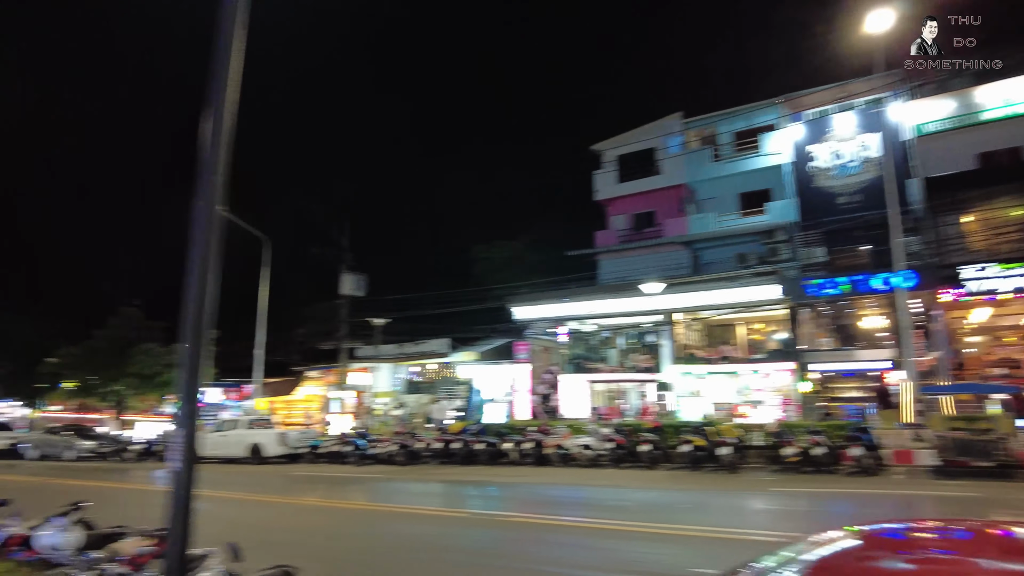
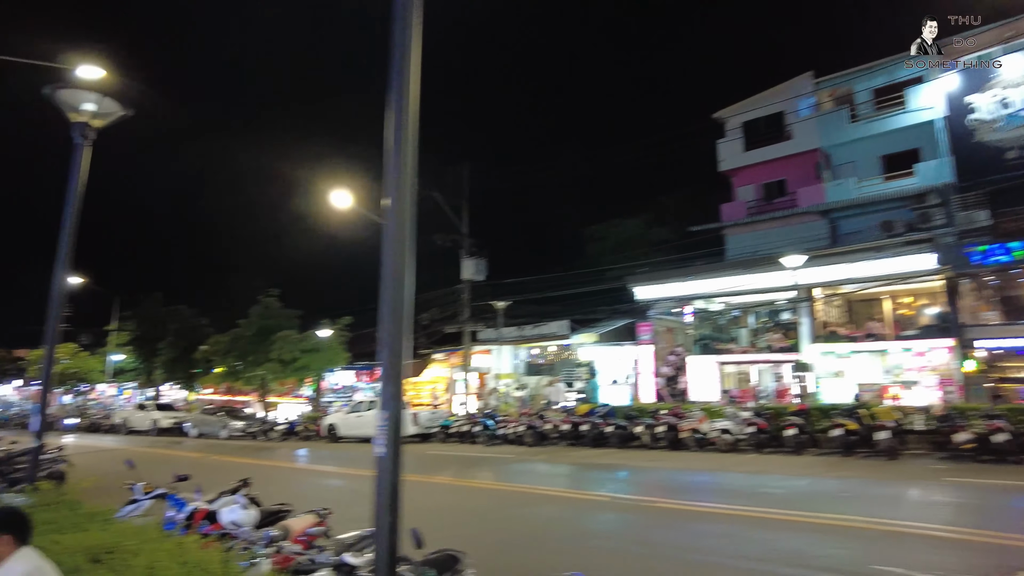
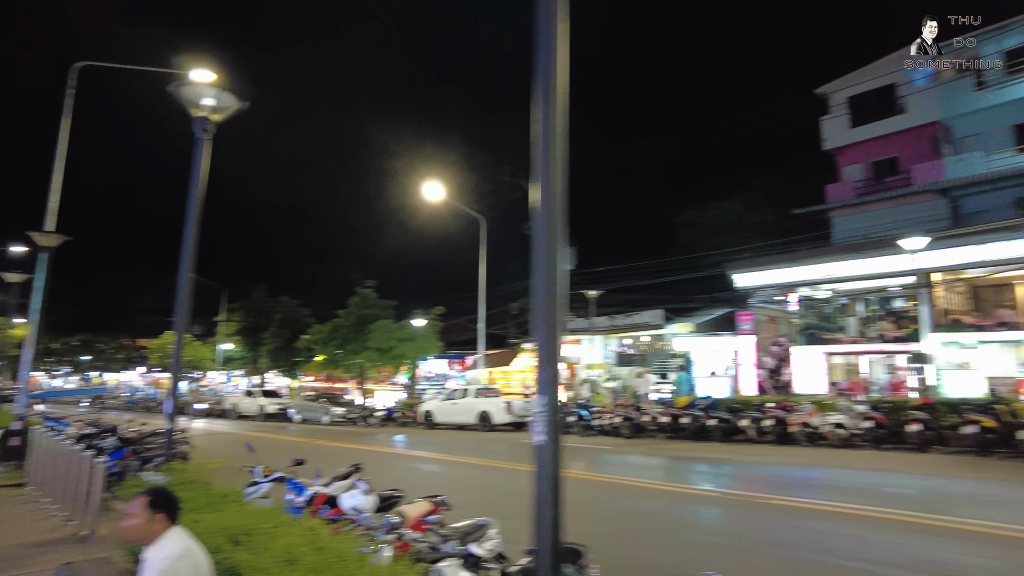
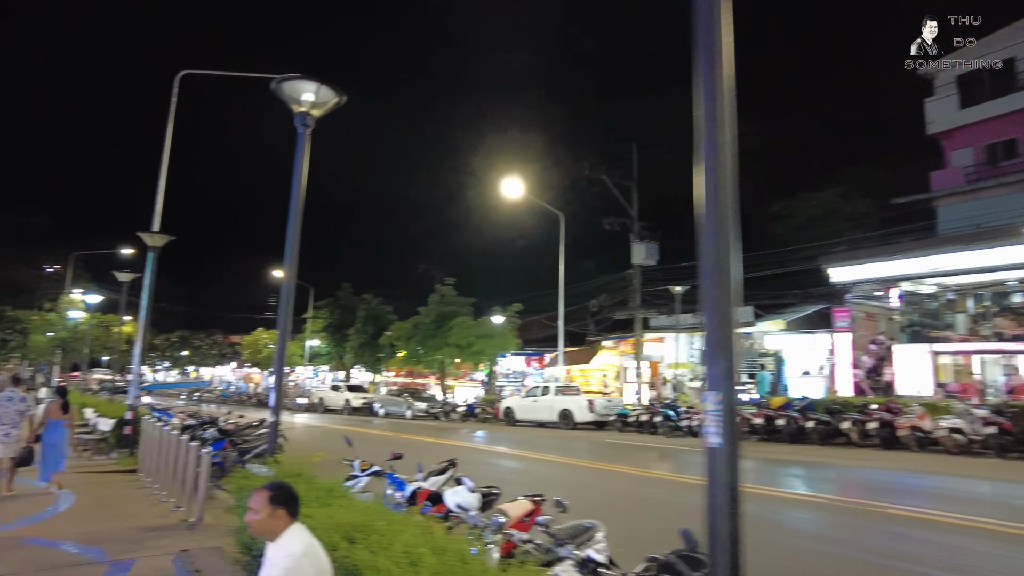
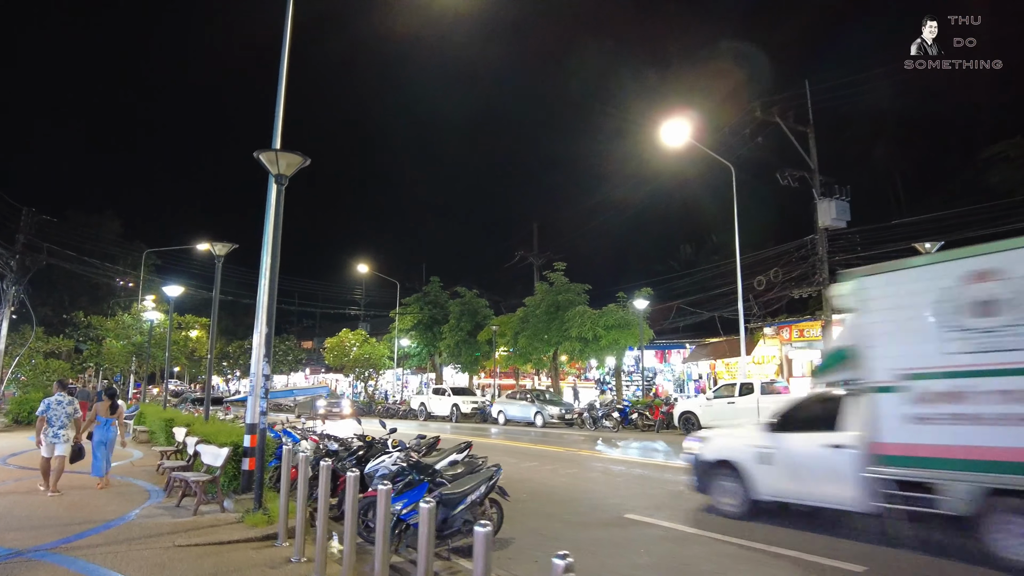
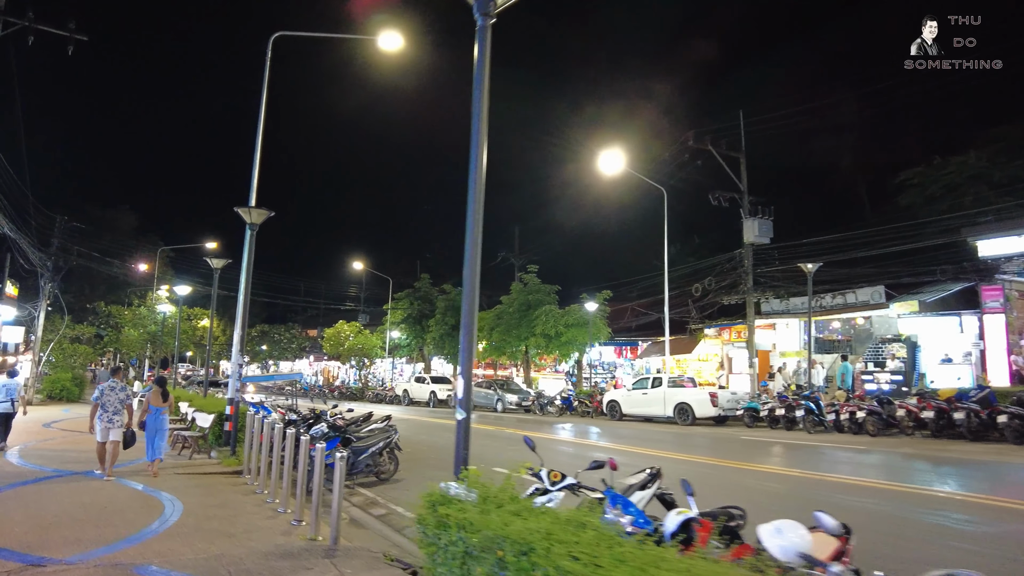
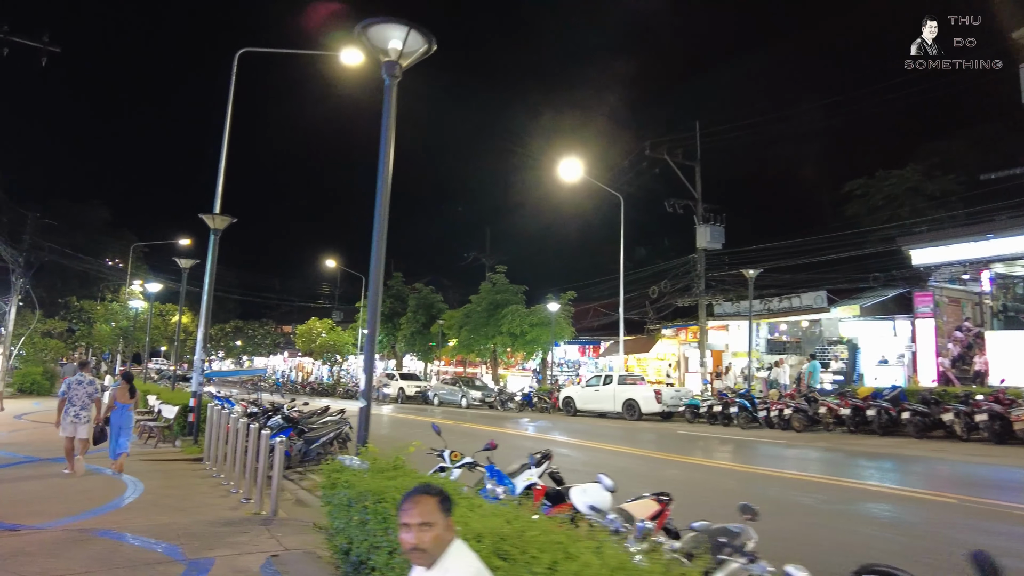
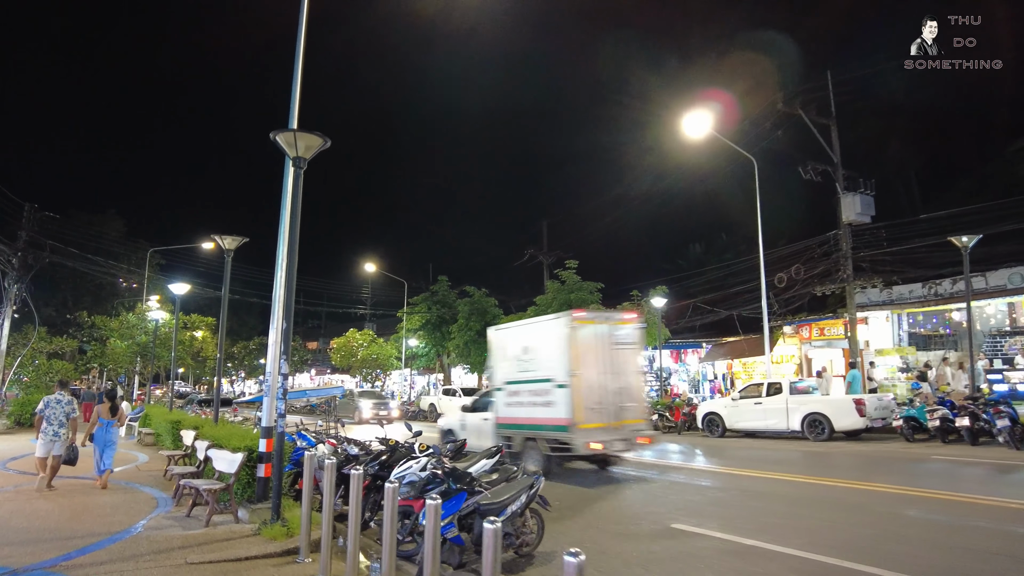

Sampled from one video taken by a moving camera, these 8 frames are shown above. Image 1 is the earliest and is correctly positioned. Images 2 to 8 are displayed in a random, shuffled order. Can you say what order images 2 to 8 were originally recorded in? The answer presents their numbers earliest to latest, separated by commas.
2, 3, 4, 7, 6, 5, 8
